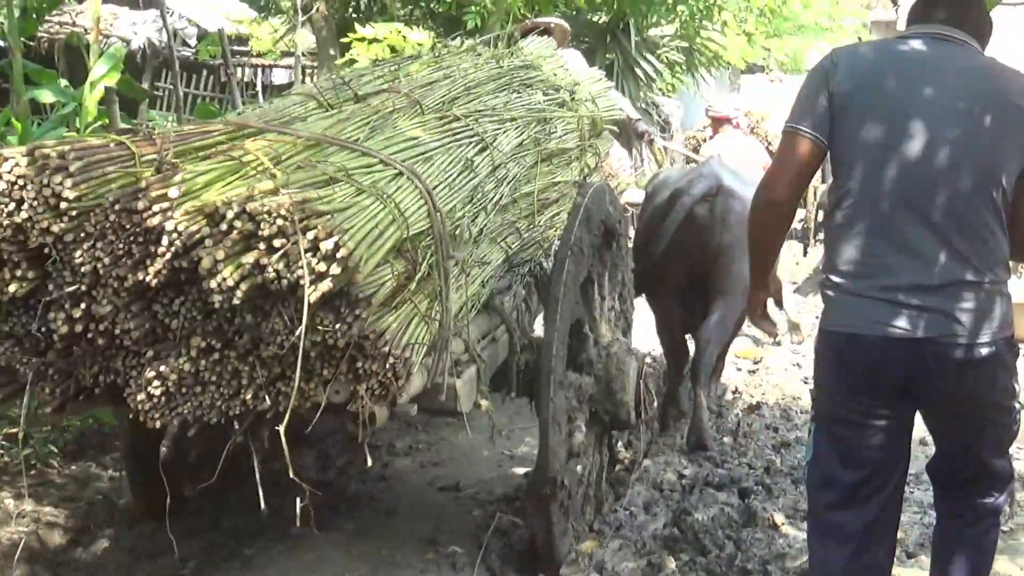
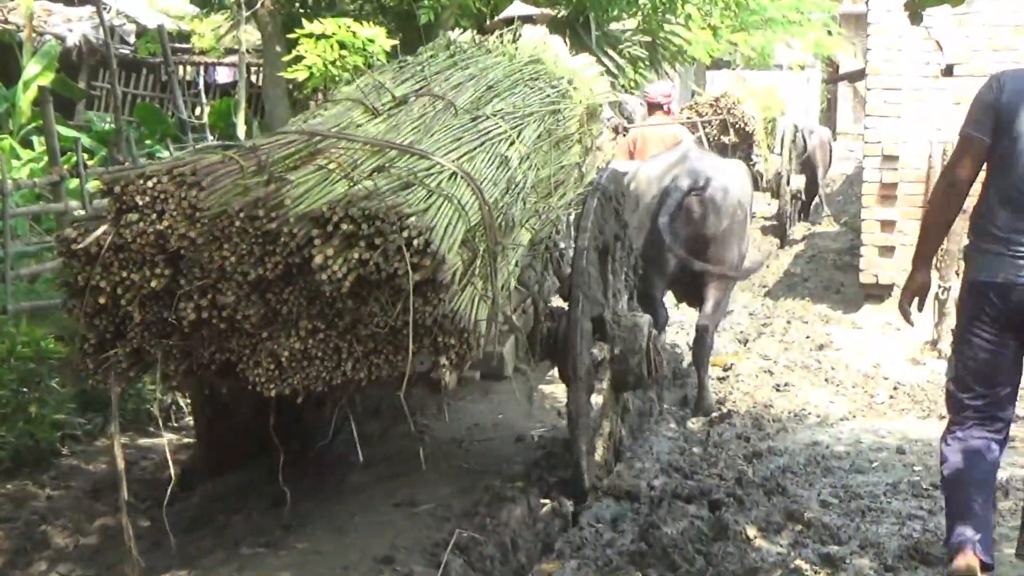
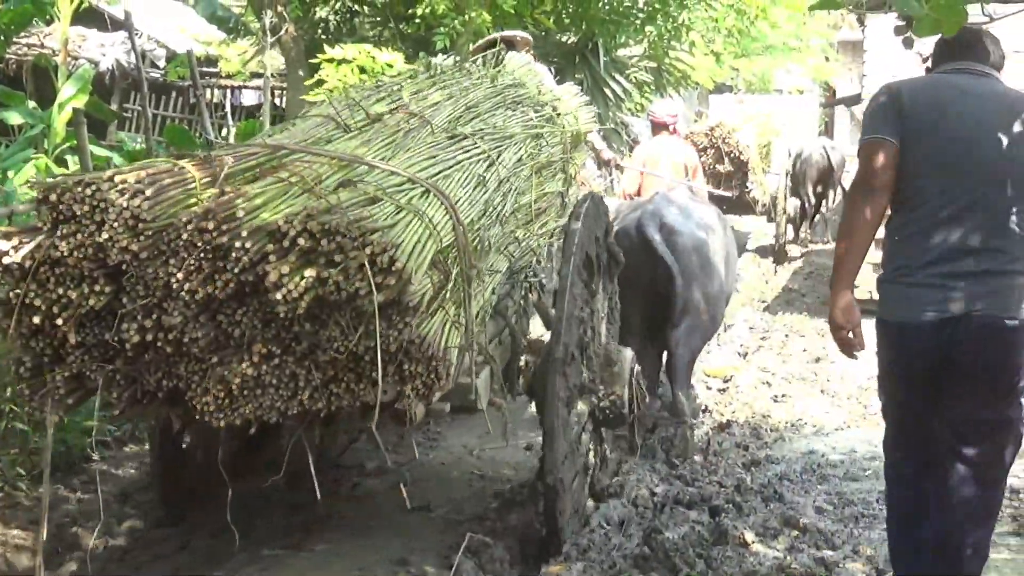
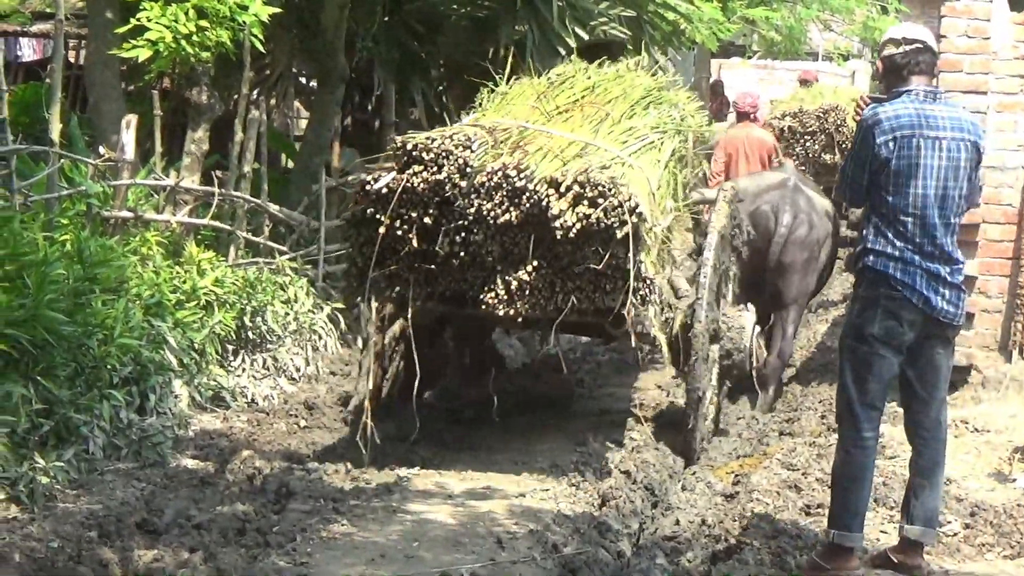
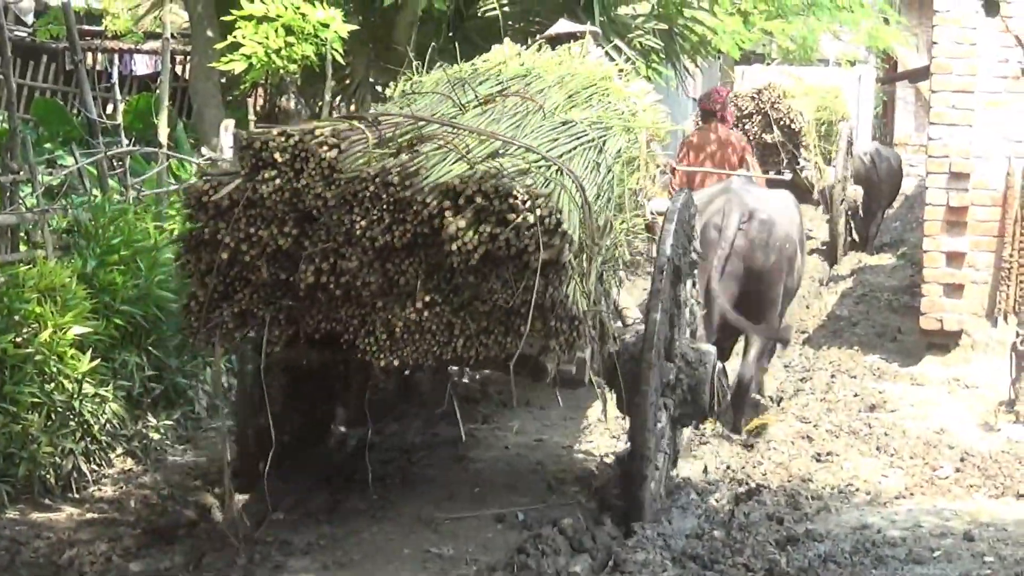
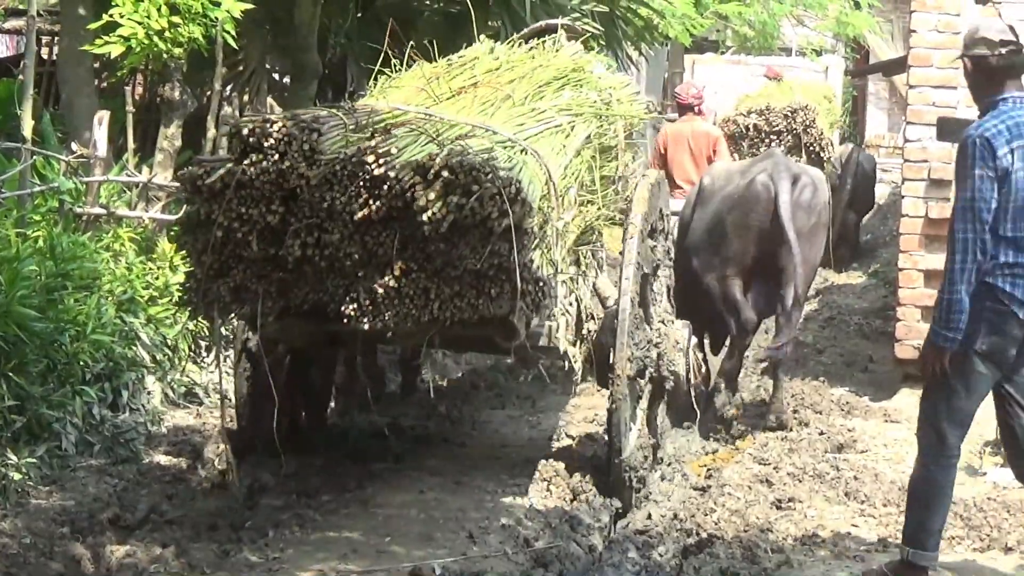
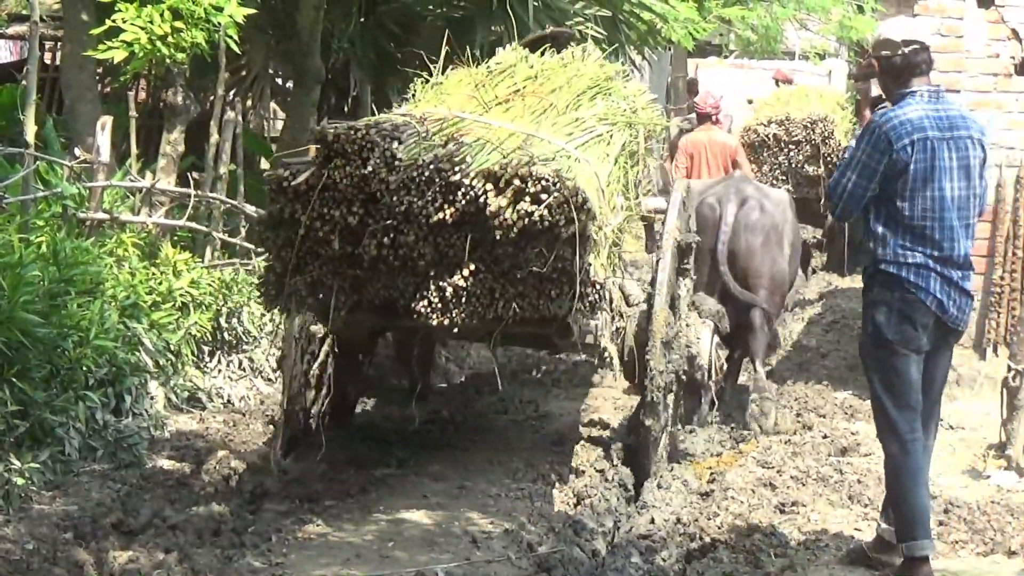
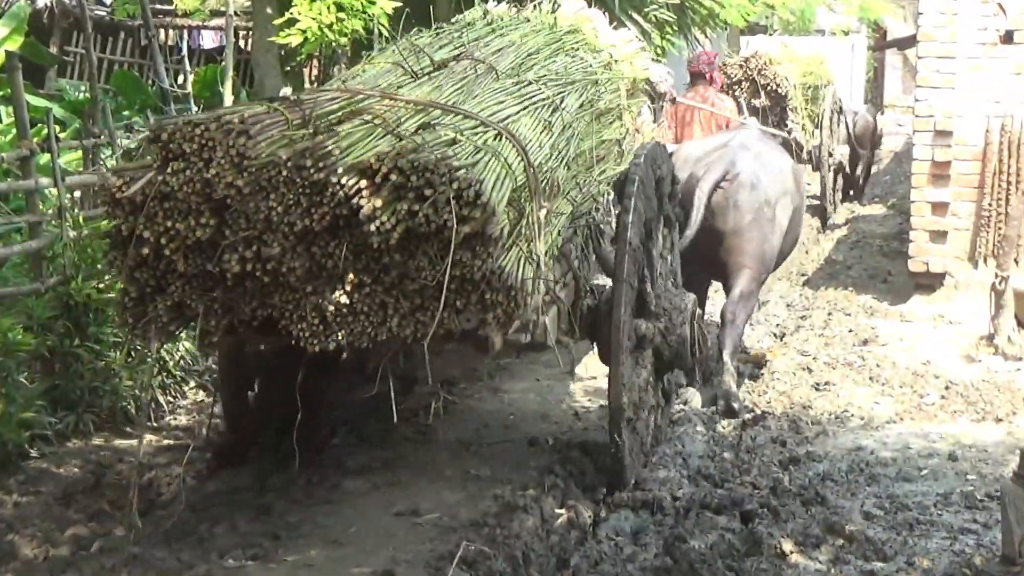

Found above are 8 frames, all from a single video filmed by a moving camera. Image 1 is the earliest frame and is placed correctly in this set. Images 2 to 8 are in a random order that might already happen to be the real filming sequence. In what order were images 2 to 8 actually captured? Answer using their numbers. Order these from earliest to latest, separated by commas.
3, 2, 8, 5, 6, 7, 4
